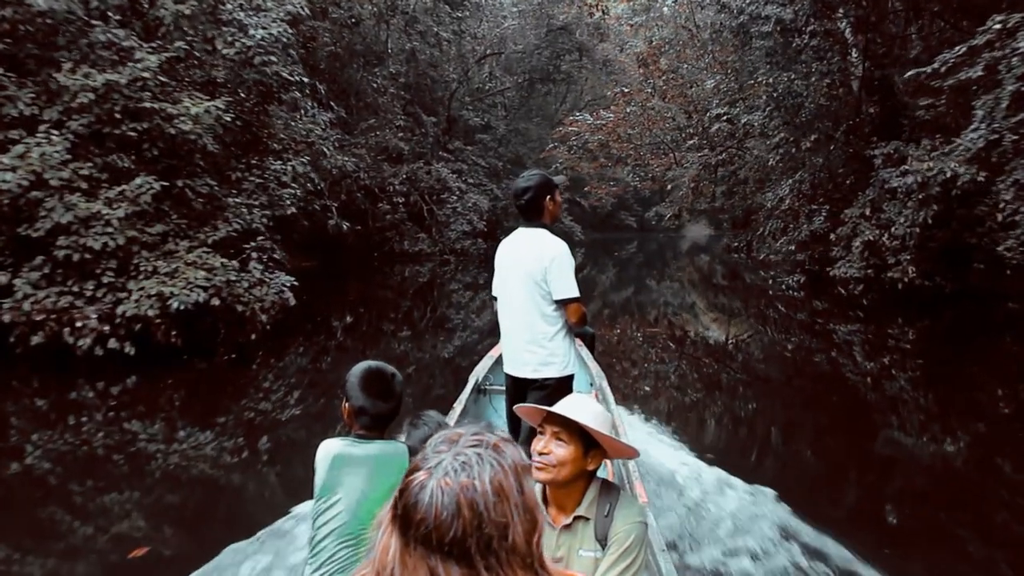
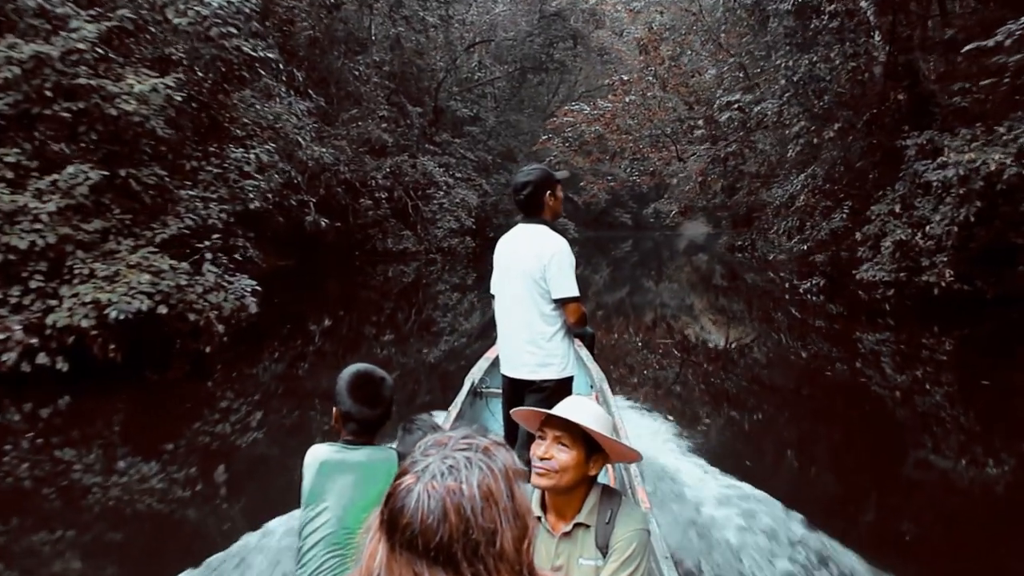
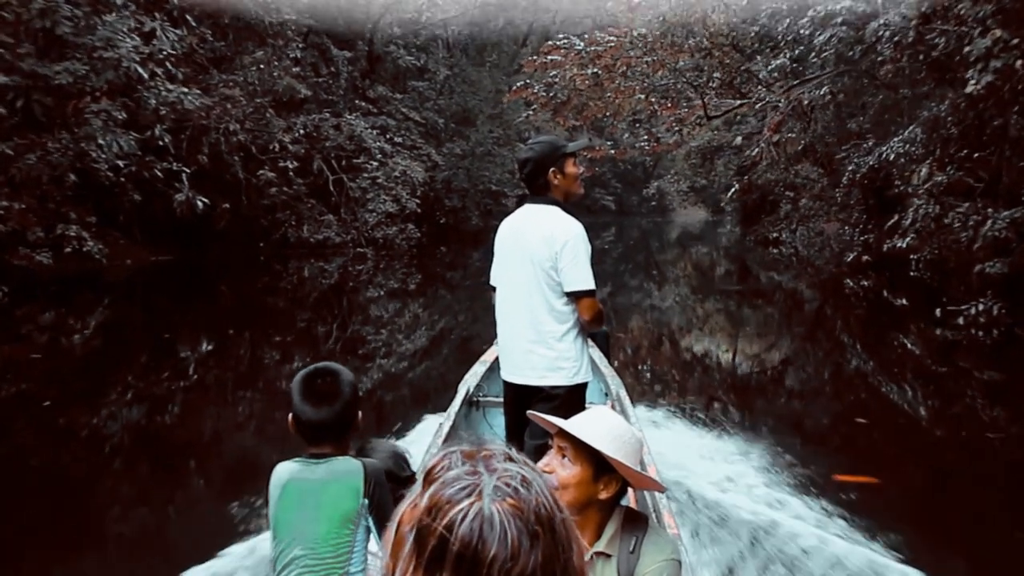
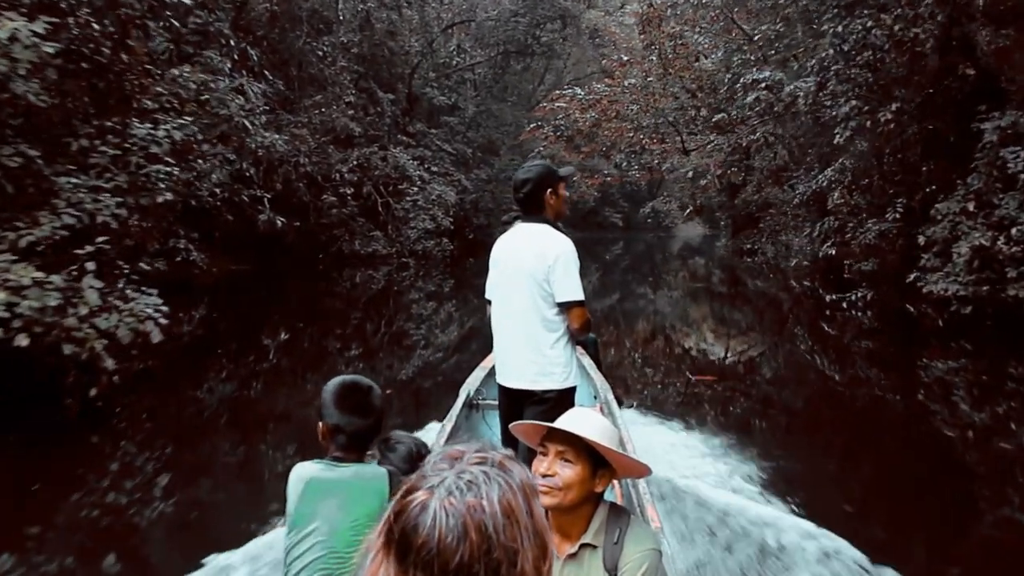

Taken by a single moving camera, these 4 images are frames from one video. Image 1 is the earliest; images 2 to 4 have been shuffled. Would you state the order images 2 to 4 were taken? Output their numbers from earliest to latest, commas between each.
2, 4, 3
